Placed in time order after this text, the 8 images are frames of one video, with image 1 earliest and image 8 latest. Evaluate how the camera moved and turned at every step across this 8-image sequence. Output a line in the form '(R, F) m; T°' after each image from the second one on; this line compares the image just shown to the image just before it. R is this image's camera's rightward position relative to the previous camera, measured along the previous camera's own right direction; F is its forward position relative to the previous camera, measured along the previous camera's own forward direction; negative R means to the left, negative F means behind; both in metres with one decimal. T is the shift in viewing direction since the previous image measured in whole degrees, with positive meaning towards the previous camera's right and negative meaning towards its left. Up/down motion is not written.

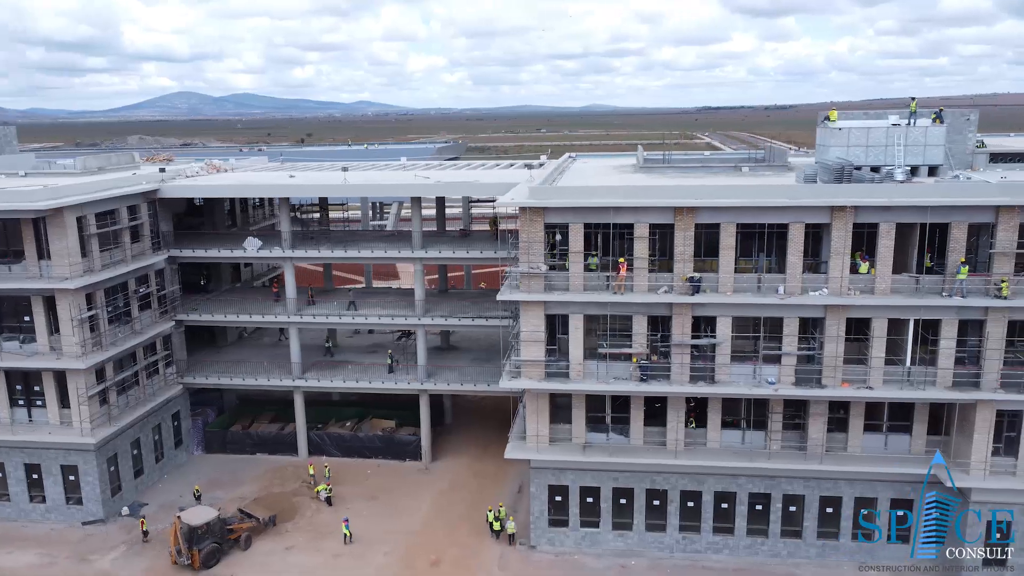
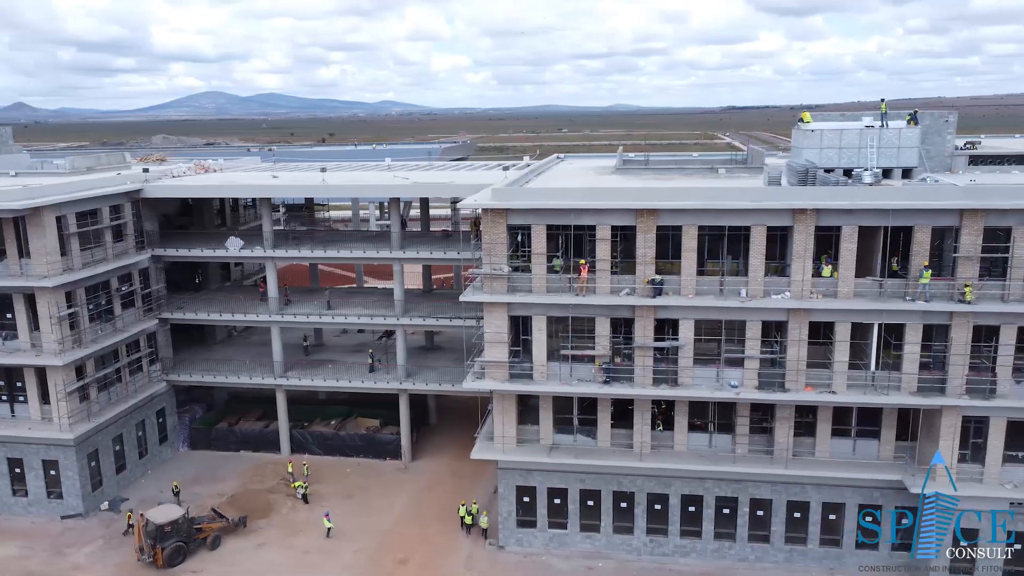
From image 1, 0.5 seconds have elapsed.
(+2.6, -0.1) m; -2°
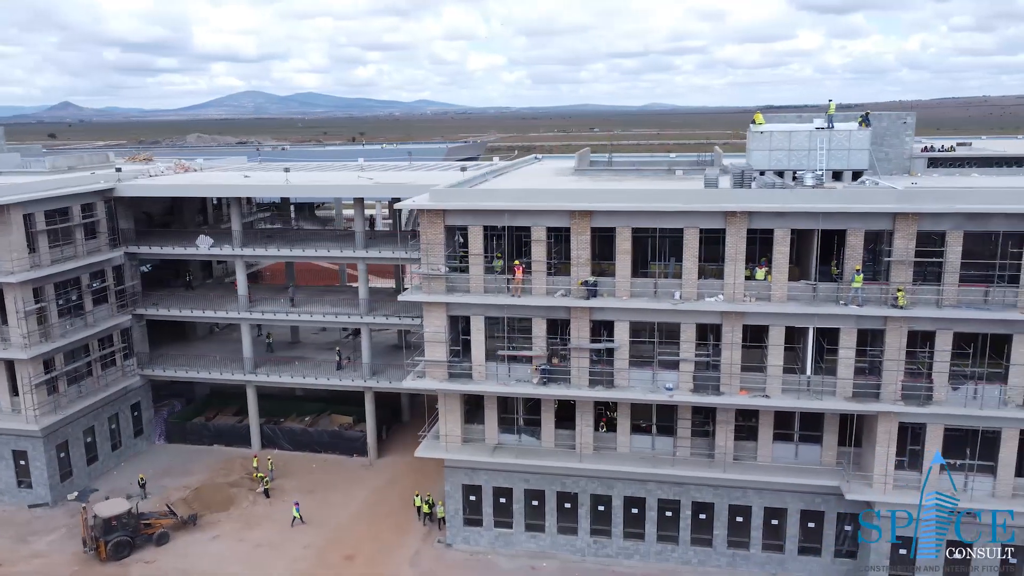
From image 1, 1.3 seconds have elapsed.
(+4.1, -0.2) m; -2°
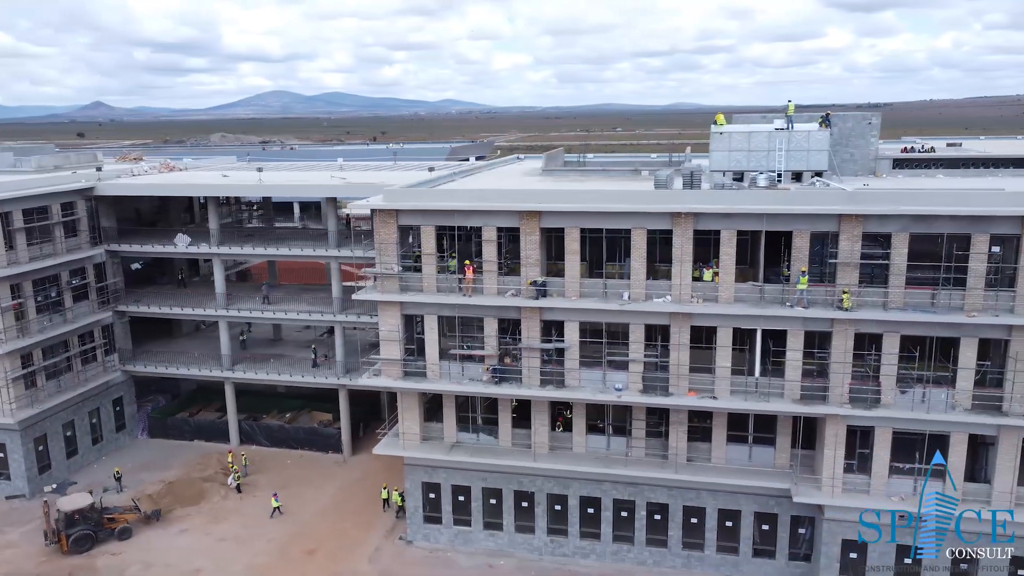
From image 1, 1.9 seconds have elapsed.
(+3.1, -0.2) m; -2°
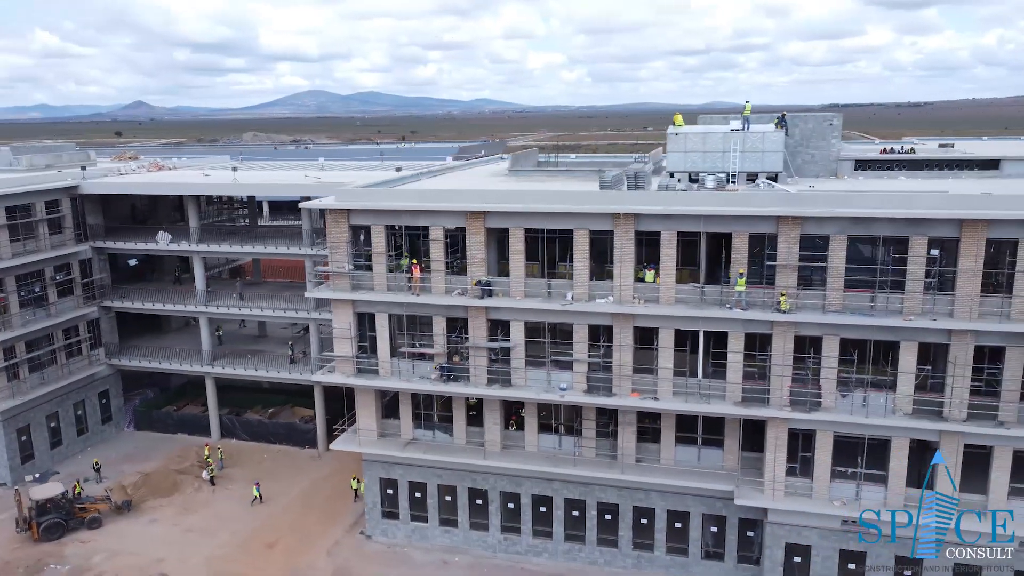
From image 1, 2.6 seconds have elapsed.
(+3.7, -0.2) m; -2°
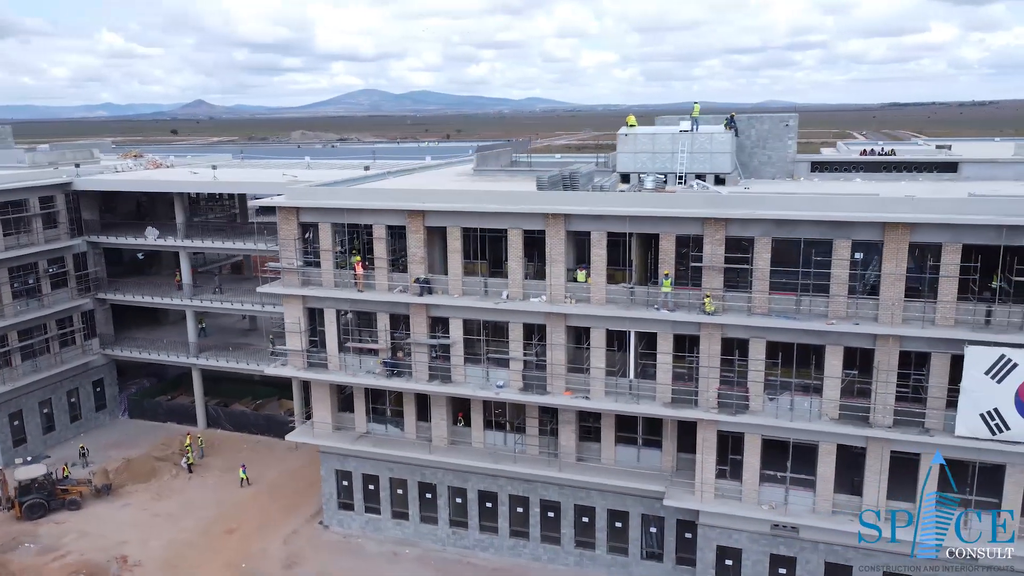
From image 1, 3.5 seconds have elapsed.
(+4.7, -0.3) m; -3°
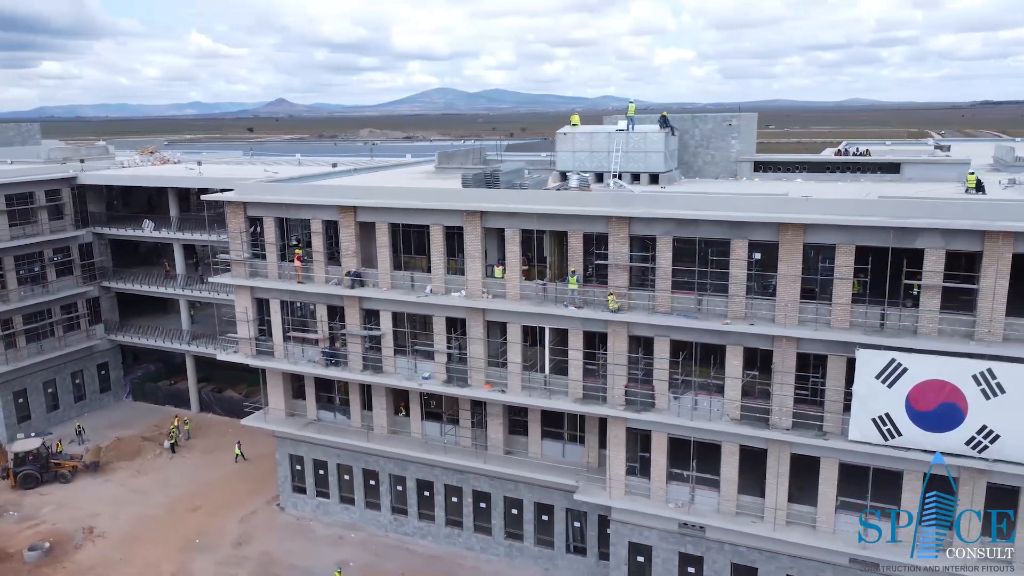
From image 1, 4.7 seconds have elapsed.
(+6.3, -0.5) m; -5°
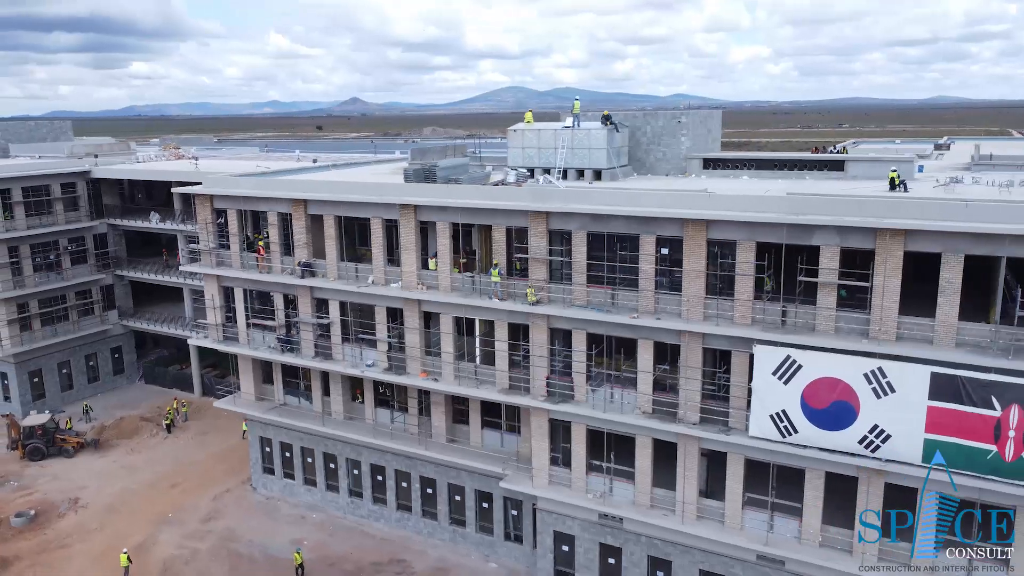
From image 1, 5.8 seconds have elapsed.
(+5.7, -0.7) m; -5°
